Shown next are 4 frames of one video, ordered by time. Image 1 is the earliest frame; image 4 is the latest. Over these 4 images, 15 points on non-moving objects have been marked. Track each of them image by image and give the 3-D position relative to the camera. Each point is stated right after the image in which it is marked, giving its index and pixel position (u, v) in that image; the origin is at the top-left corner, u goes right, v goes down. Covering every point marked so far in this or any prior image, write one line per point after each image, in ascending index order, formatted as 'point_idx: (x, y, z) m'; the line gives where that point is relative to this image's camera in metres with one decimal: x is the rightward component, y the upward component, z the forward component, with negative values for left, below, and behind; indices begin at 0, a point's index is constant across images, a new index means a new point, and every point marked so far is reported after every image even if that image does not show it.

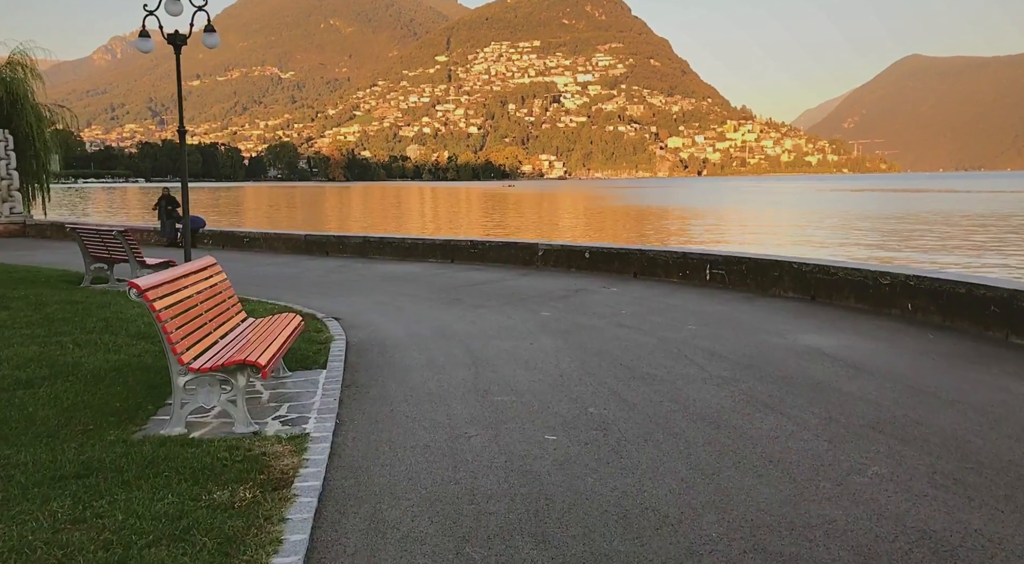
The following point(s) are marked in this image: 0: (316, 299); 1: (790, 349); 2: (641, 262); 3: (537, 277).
0: (-2.5, -0.2, +9.7) m
1: (+2.4, -0.6, +6.6) m
2: (+2.1, +0.3, +12.3) m
3: (+0.4, +0.1, +12.3) m
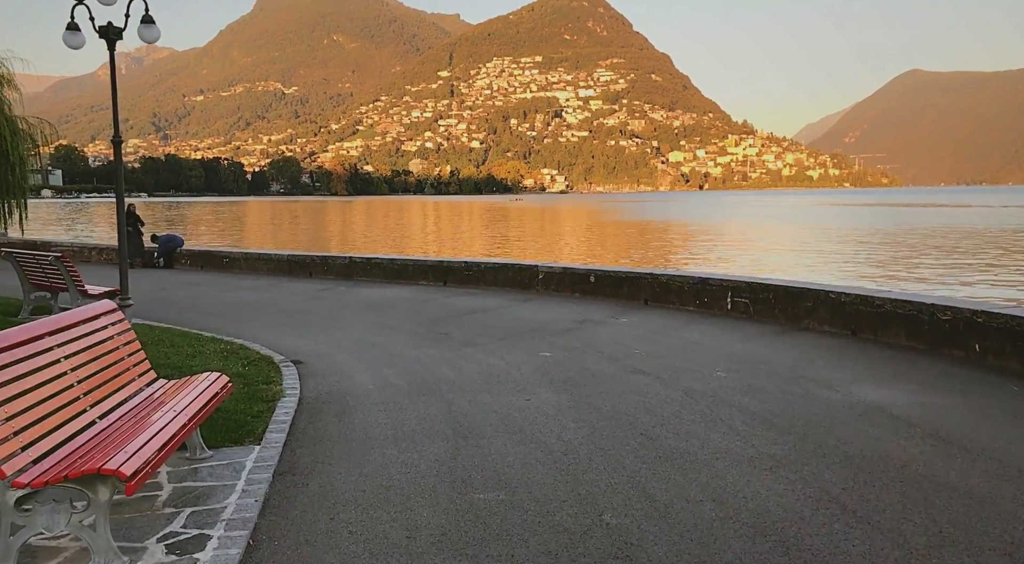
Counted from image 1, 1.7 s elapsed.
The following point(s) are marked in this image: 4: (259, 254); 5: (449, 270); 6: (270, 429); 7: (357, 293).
0: (-2.5, -0.6, +8.4) m
1: (+2.4, -0.9, +5.4) m
2: (+2.0, -0.1, +11.0) m
3: (+0.3, -0.3, +11.0) m
4: (-5.4, +0.6, +16.1) m
5: (-1.1, +0.2, +13.6) m
6: (-1.5, -0.9, +4.7) m
7: (-2.6, -0.2, +12.6) m
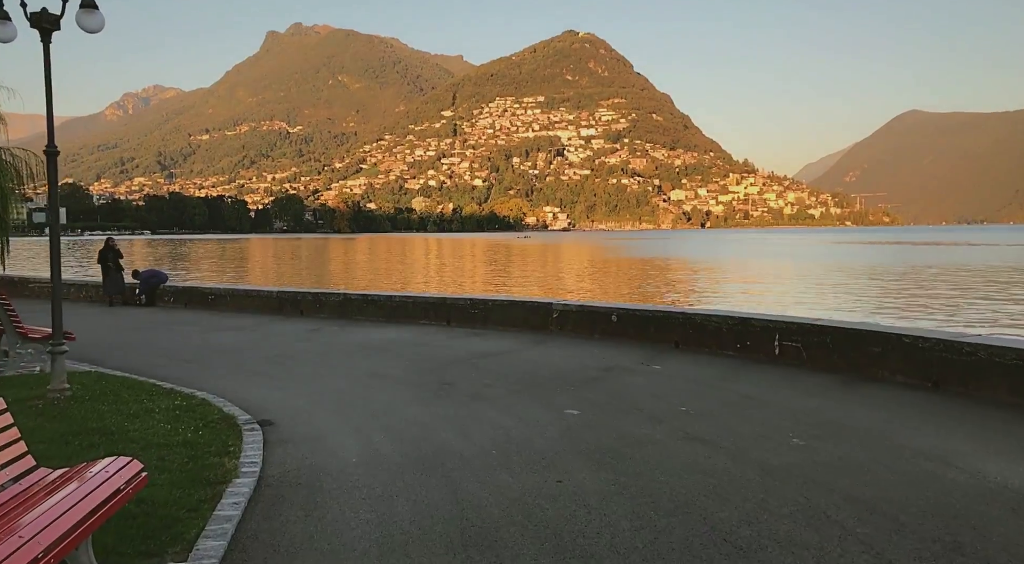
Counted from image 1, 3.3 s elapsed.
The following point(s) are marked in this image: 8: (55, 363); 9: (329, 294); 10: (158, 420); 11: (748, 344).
0: (-2.4, -1.0, +7.1) m
1: (+2.5, -1.1, +4.0) m
2: (+2.2, -0.6, +9.7) m
3: (+0.5, -0.8, +9.7) m
4: (-5.2, -0.1, +14.8) m
5: (-1.0, -0.4, +12.3) m
6: (-1.4, -1.1, +3.4) m
7: (-2.4, -0.8, +11.3) m
8: (-3.5, -0.6, +5.9) m
9: (-3.3, -0.2, +13.7) m
10: (-2.5, -1.0, +5.4) m
11: (+2.8, -0.7, +8.9) m
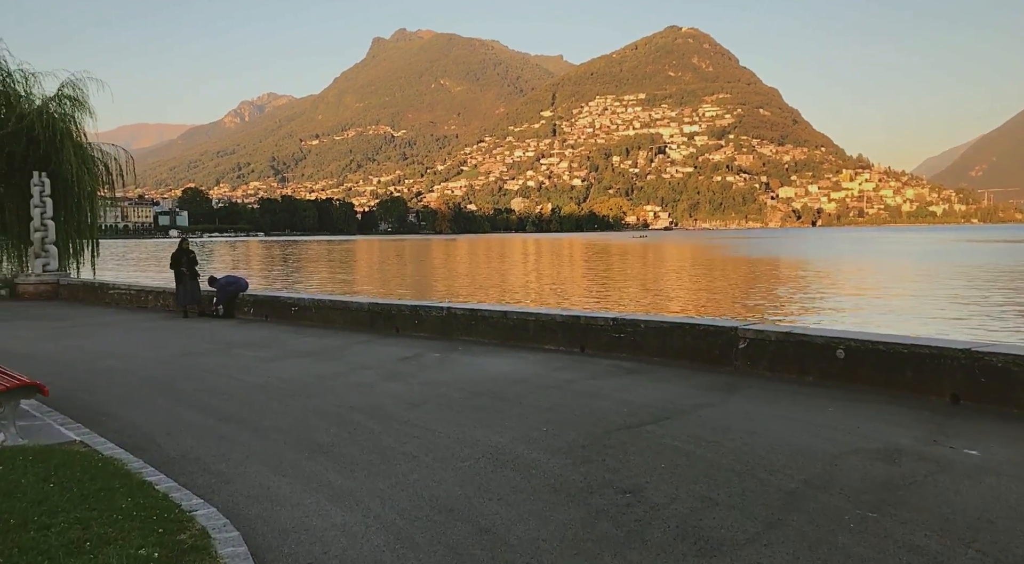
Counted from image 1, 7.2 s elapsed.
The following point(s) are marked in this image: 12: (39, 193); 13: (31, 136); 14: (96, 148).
0: (-1.1, -1.1, +4.2) m
1: (+3.3, -1.3, +0.5) m
2: (+3.7, -0.8, +6.2) m
3: (+2.0, -1.0, +6.4) m
4: (-2.9, -0.3, +12.2) m
5: (+0.9, -0.6, +9.1) m
6: (-0.6, -1.3, +0.4) m
7: (-0.6, -0.9, +8.4) m
8: (-2.4, -0.8, +3.1) m
9: (-1.2, -0.4, +10.8) m
10: (-1.5, -1.1, +2.5) m
11: (+4.2, -0.9, +5.3) m
12: (-10.6, +2.0, +17.1) m
13: (-11.0, +3.3, +17.4) m
14: (-10.5, +3.4, +19.1) m
